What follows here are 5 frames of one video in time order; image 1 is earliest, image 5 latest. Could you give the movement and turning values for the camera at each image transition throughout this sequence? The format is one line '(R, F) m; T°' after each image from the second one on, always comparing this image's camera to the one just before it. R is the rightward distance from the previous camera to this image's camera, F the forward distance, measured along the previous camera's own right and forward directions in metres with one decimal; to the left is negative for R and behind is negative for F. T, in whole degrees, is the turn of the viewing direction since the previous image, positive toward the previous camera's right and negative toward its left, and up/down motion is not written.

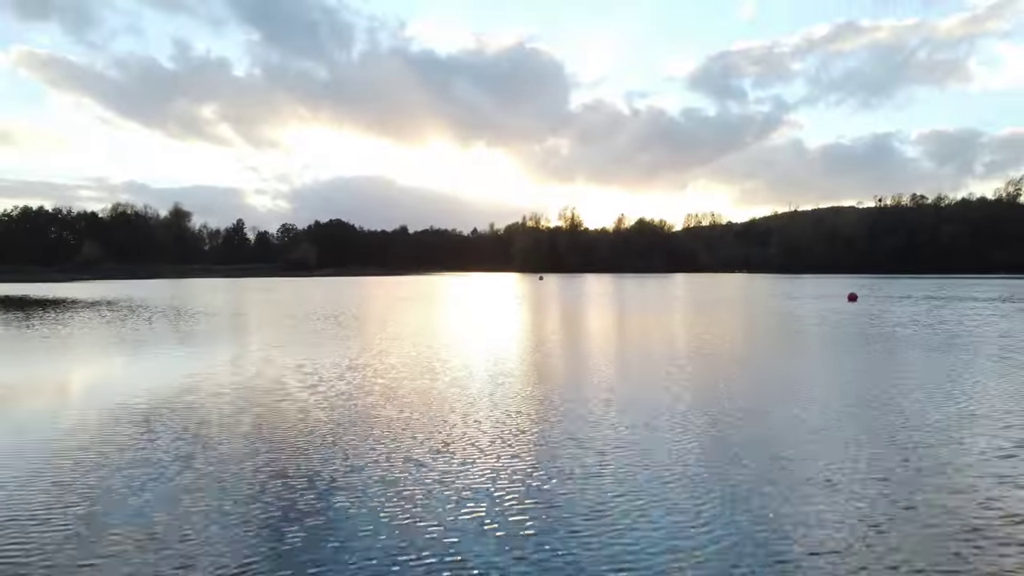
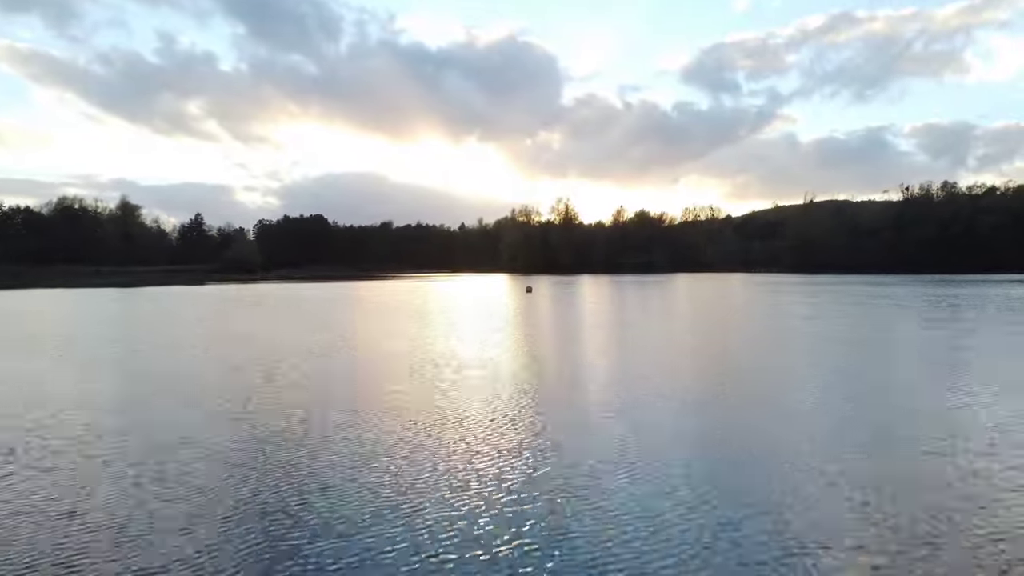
(+0.3, +4.6) m; +1°
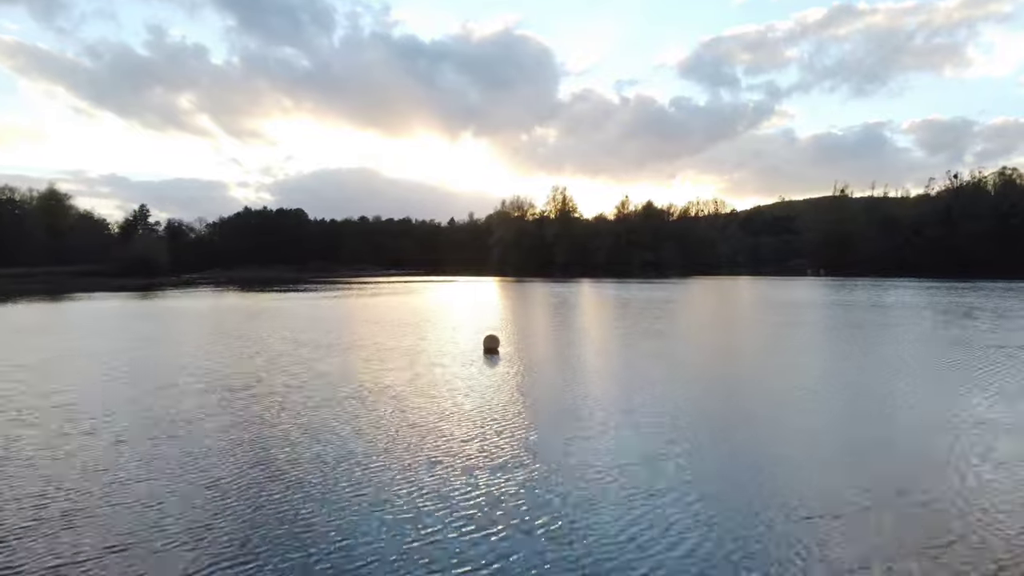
(+0.3, +5.4) m; 0°
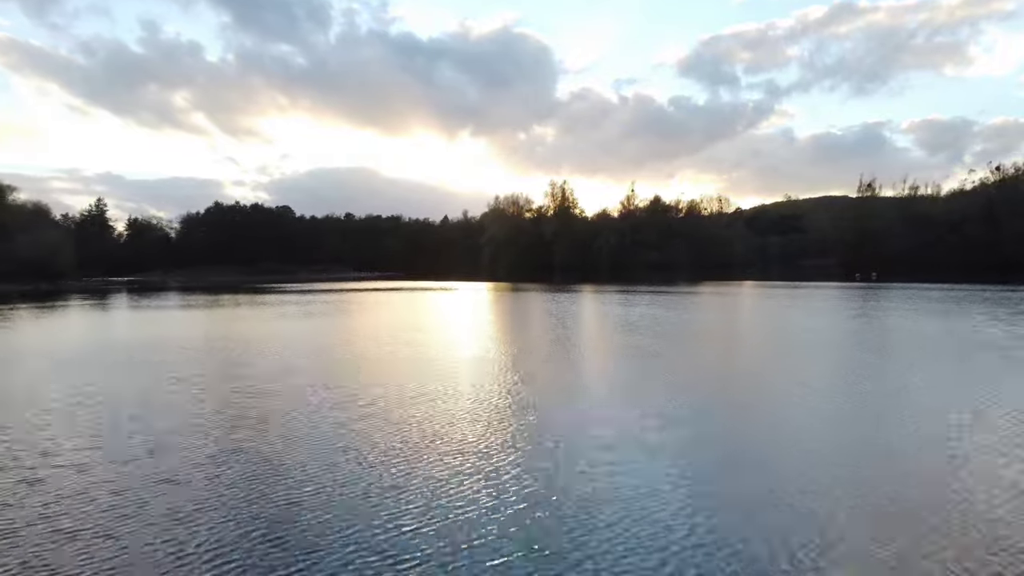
(+0.2, +3.5) m; 0°
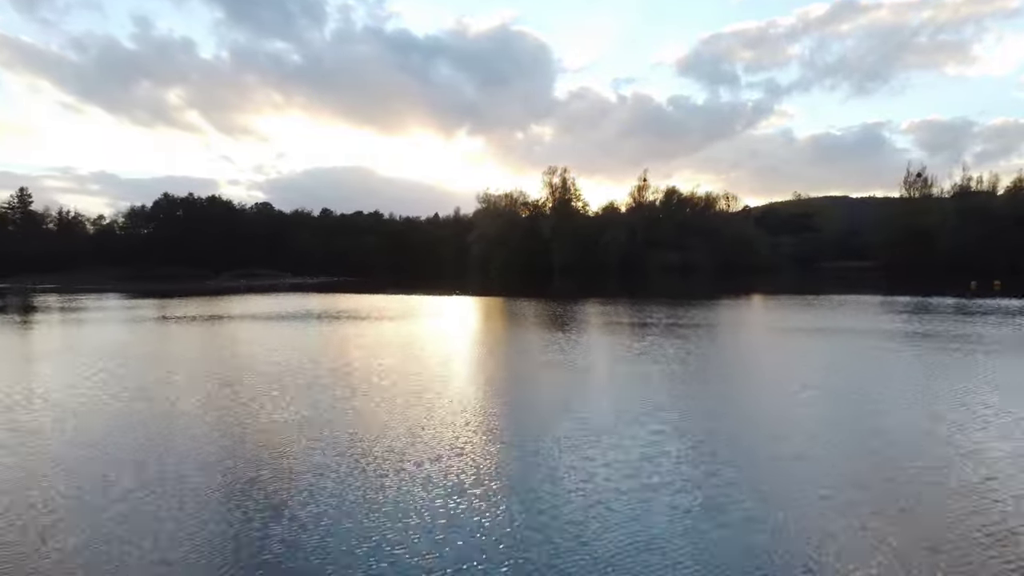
(+0.2, +4.9) m; 0°
